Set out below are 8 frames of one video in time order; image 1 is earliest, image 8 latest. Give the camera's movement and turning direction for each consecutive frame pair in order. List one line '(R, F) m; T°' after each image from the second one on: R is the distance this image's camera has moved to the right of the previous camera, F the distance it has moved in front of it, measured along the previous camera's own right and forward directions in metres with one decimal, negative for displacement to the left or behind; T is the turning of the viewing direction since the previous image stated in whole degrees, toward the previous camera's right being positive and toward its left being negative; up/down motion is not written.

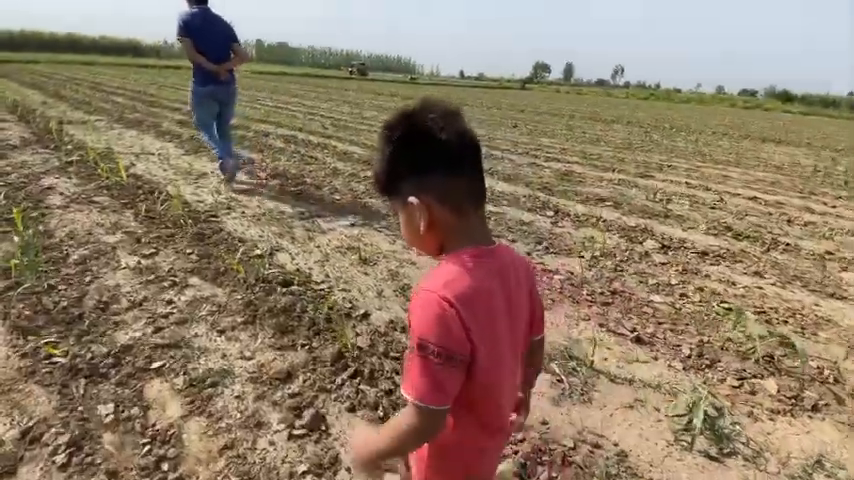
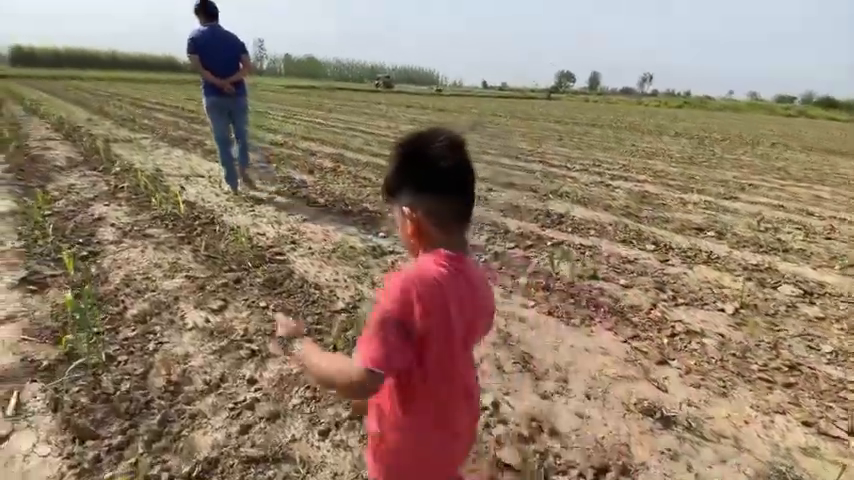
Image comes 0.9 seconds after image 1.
(-1.0, +0.8) m; -3°
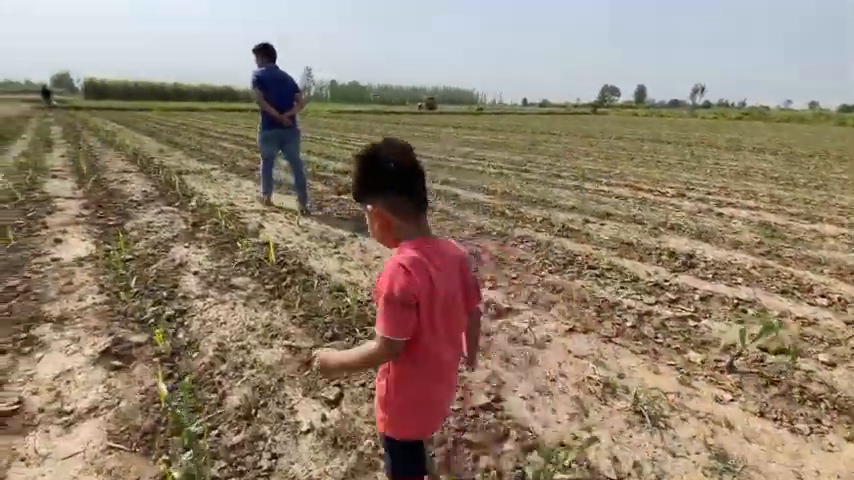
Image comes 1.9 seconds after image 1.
(-1.0, +0.8) m; -6°
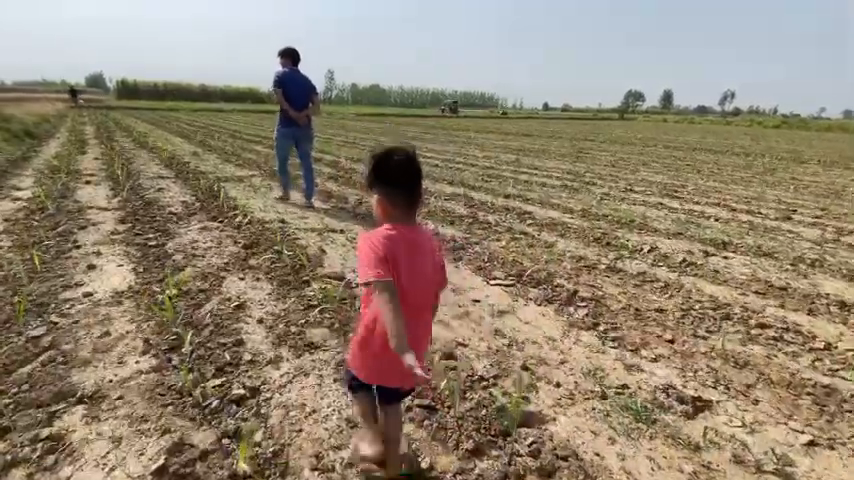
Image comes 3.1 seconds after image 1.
(-1.2, +1.2) m; -2°
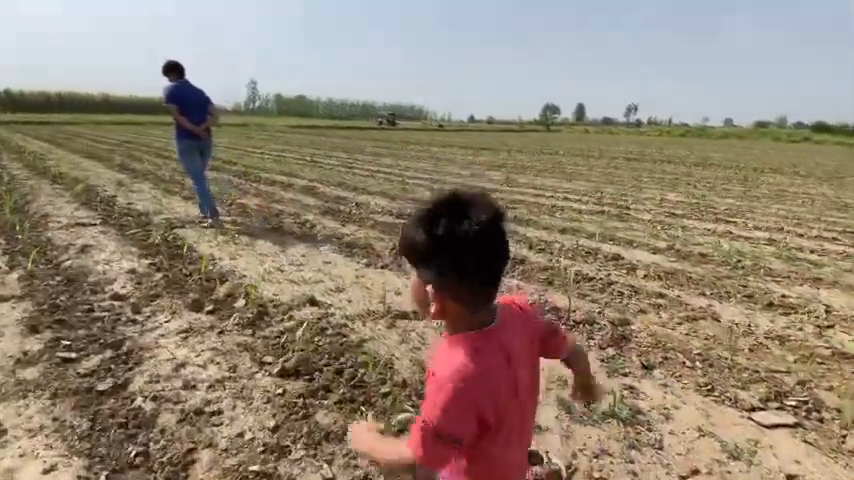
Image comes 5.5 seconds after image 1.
(-2.1, +2.5) m; +9°
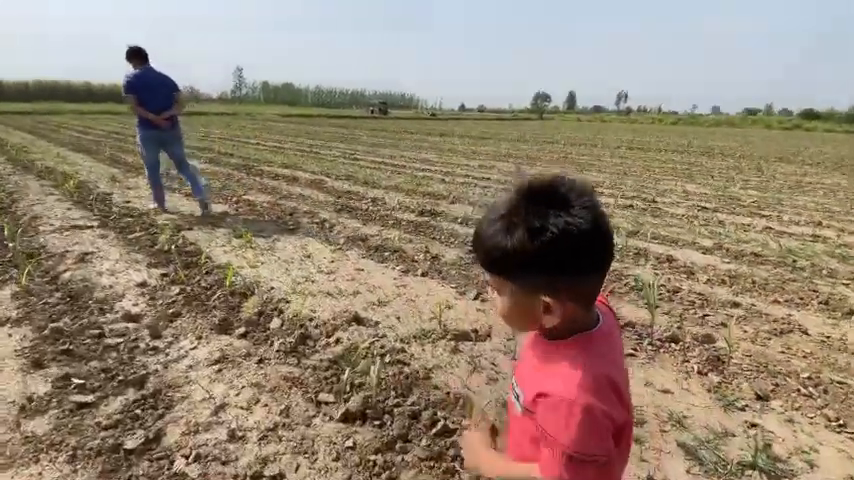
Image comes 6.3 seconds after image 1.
(-0.7, +0.6) m; +1°
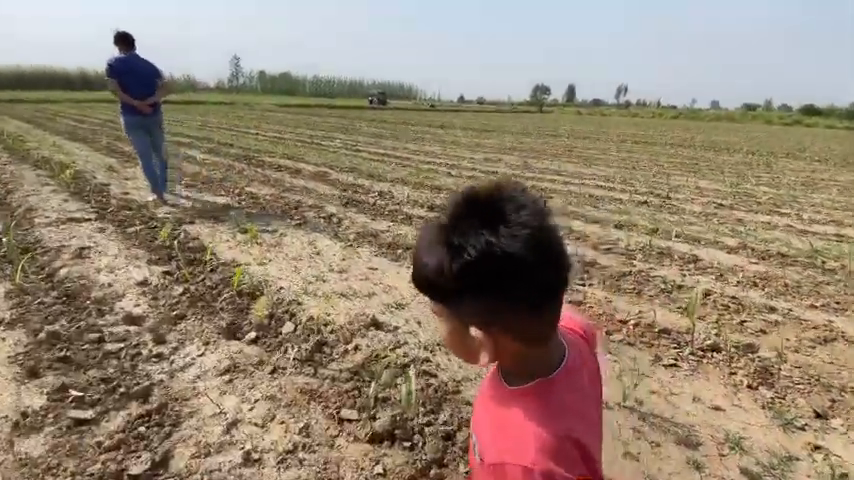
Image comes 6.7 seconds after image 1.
(-0.3, +0.3) m; 0°
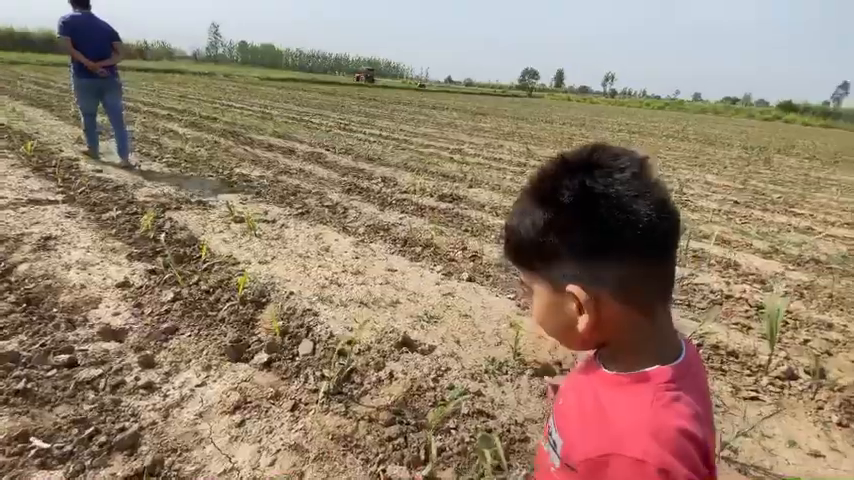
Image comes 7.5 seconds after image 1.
(-0.5, +0.6) m; +3°
